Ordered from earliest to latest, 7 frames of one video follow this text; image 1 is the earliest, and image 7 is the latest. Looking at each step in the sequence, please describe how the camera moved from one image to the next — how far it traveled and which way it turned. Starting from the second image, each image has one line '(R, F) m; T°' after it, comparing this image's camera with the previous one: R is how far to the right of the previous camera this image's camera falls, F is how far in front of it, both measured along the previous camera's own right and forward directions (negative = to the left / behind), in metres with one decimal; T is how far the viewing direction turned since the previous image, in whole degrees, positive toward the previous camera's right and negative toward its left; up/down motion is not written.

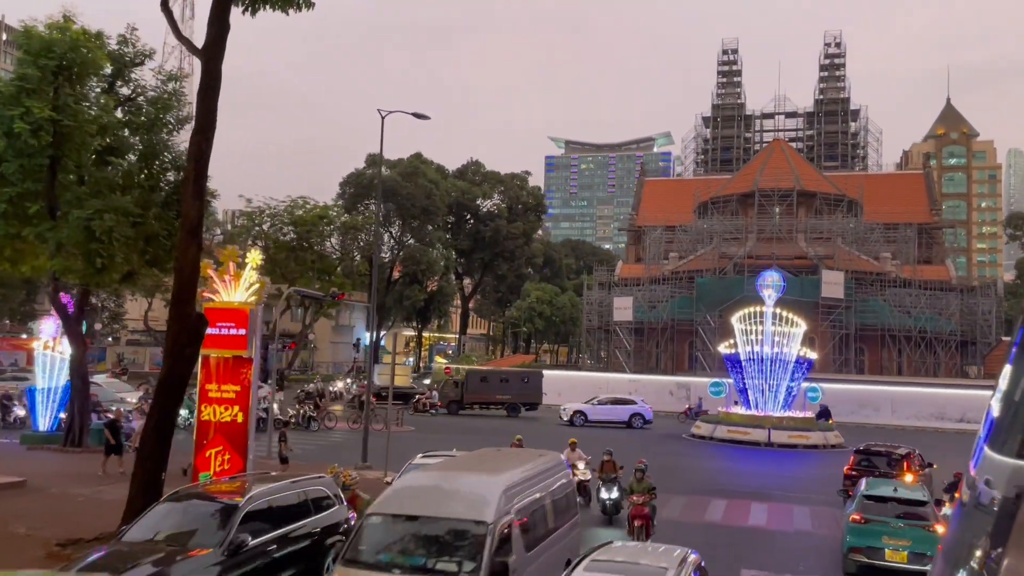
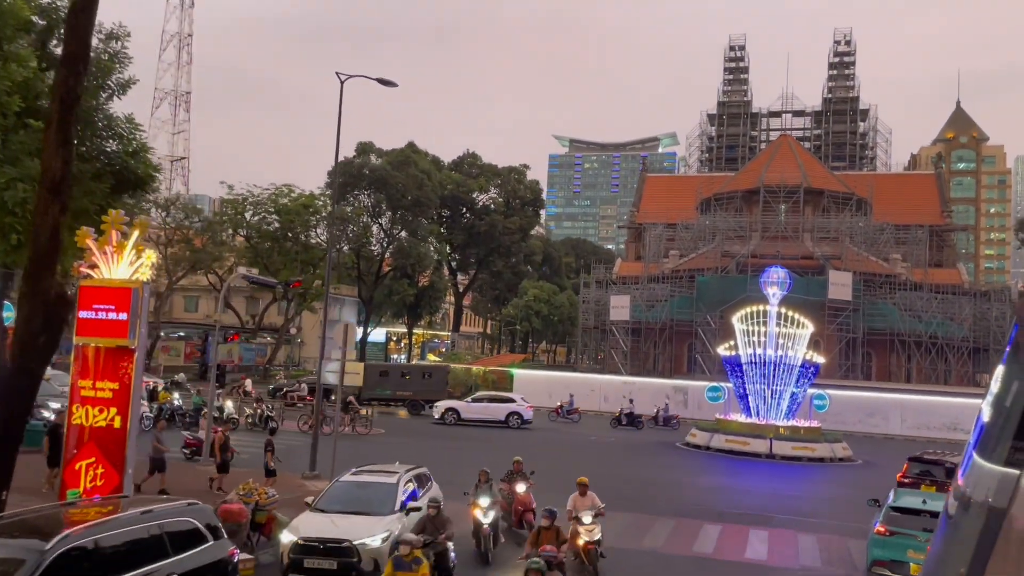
(+0.6, +2.0) m; 0°
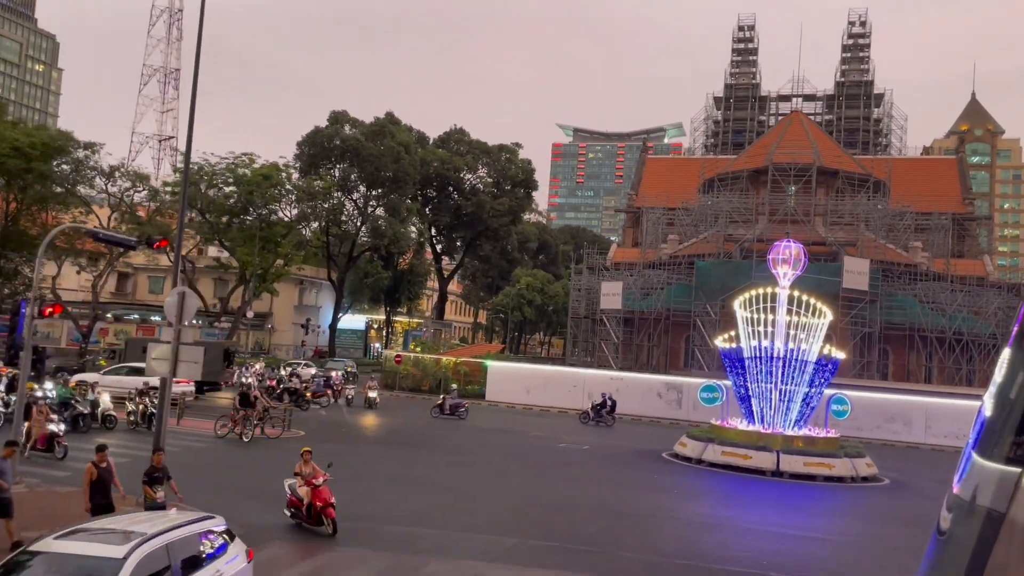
(+1.2, +4.2) m; 0°
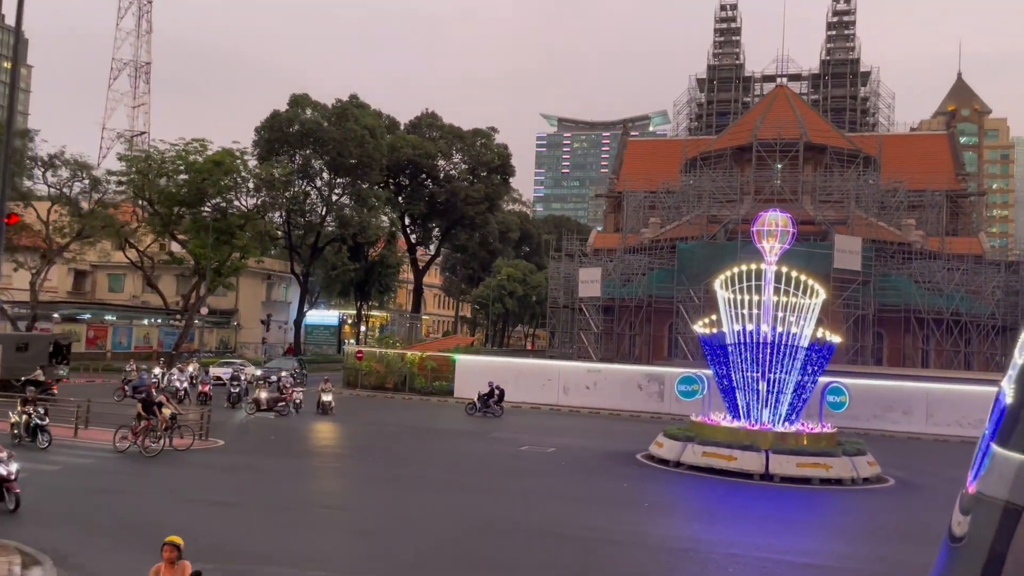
(+0.8, +2.4) m; +1°
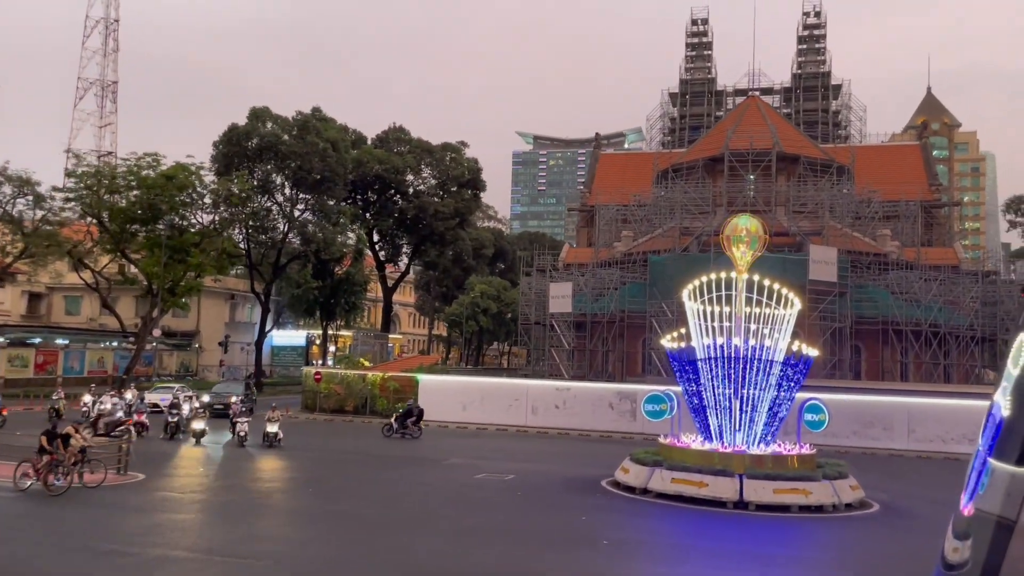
(+0.5, +1.3) m; +1°
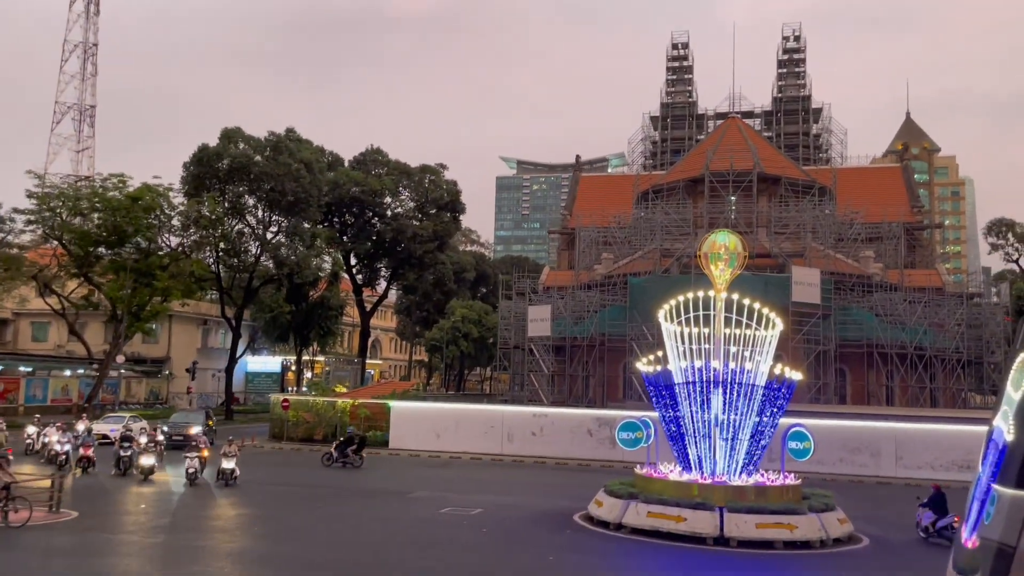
(+0.4, +0.9) m; +1°
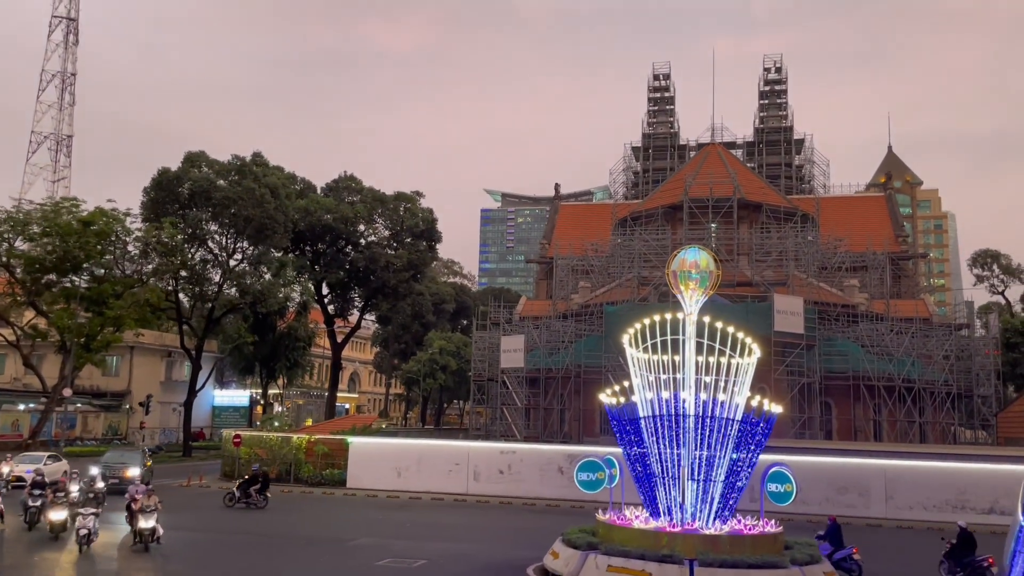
(+0.6, +1.6) m; +1°
